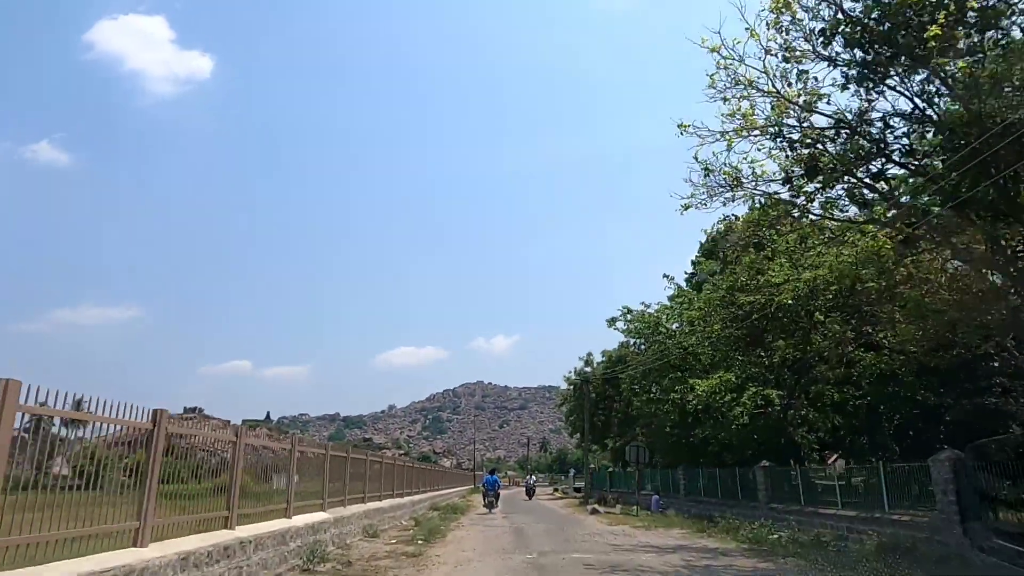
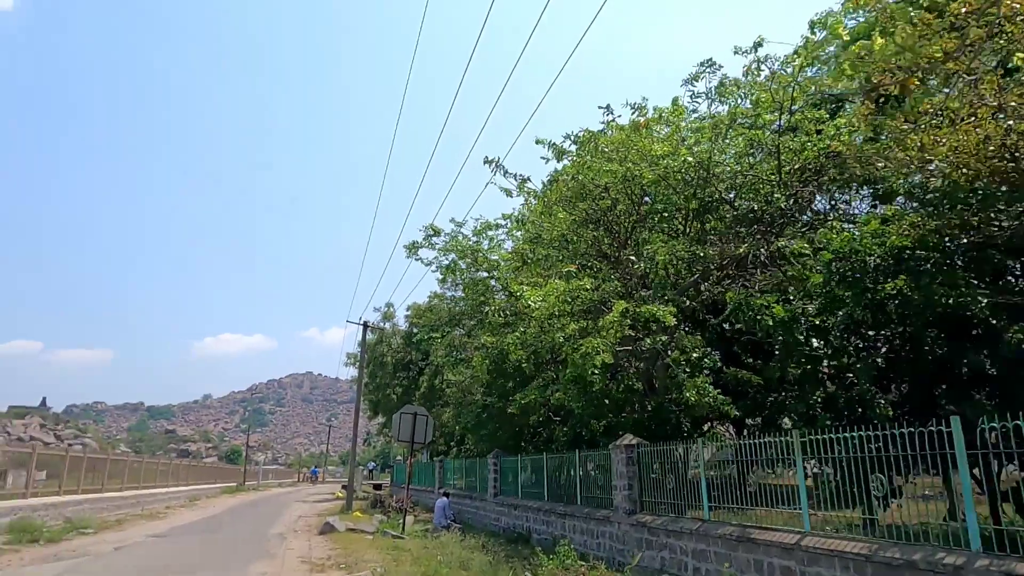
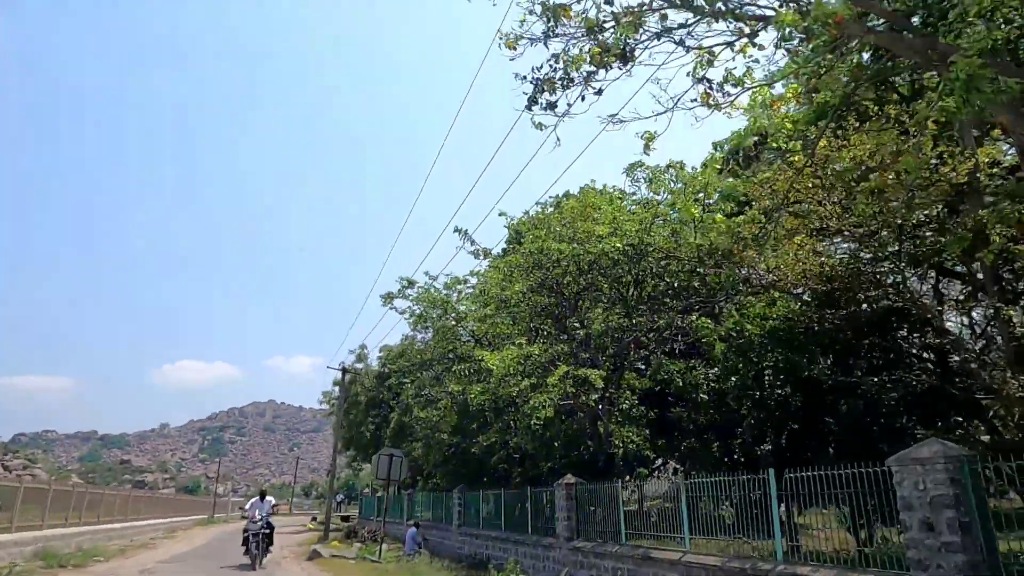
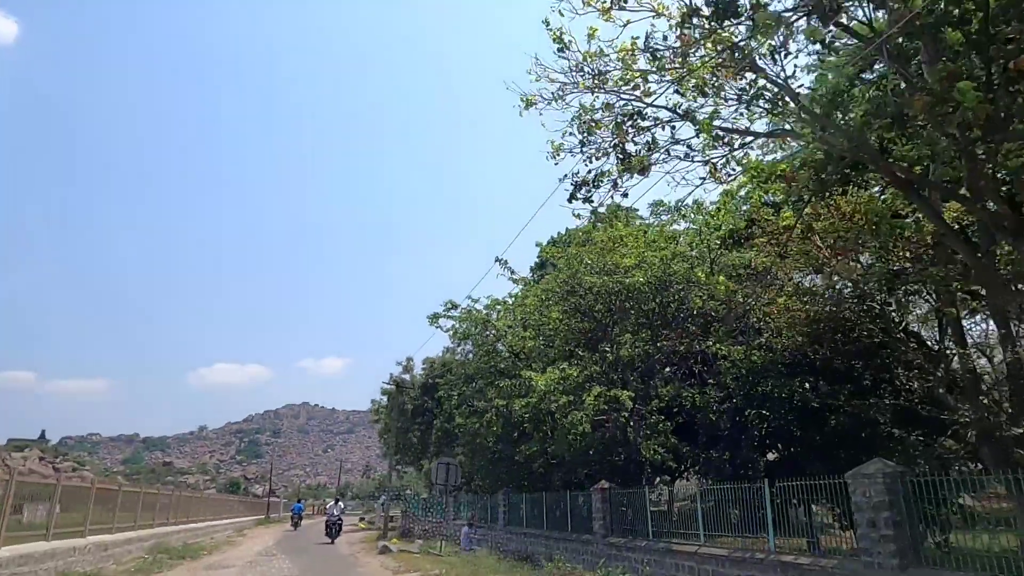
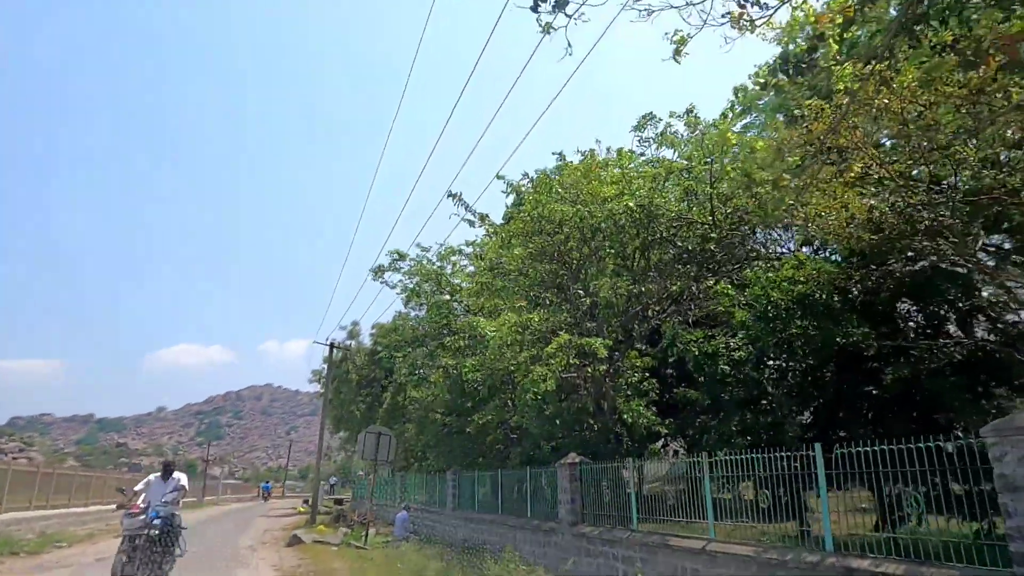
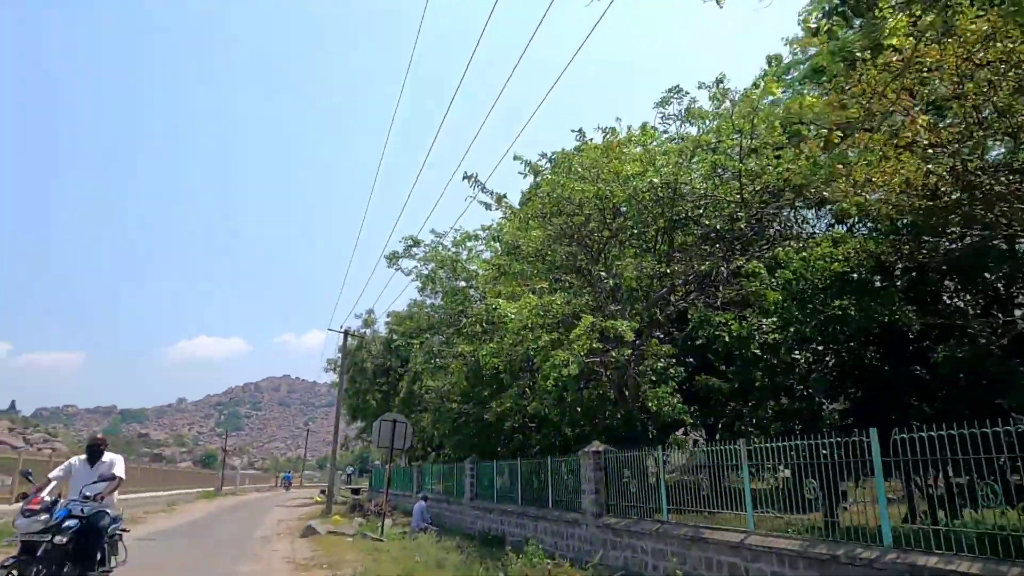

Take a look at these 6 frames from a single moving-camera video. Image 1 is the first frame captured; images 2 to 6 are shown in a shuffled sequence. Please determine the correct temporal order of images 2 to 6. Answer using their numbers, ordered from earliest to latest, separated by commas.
4, 3, 5, 6, 2
